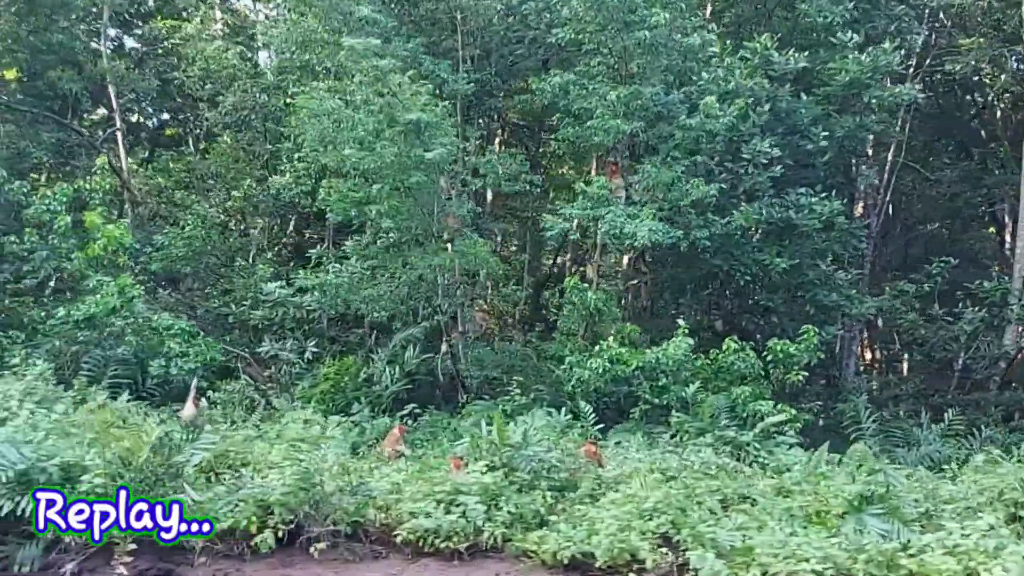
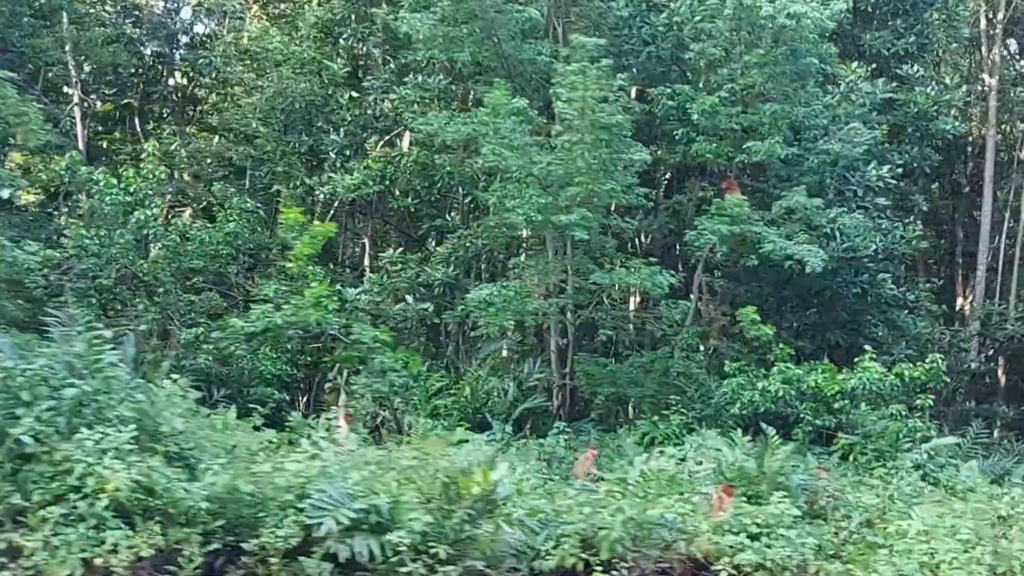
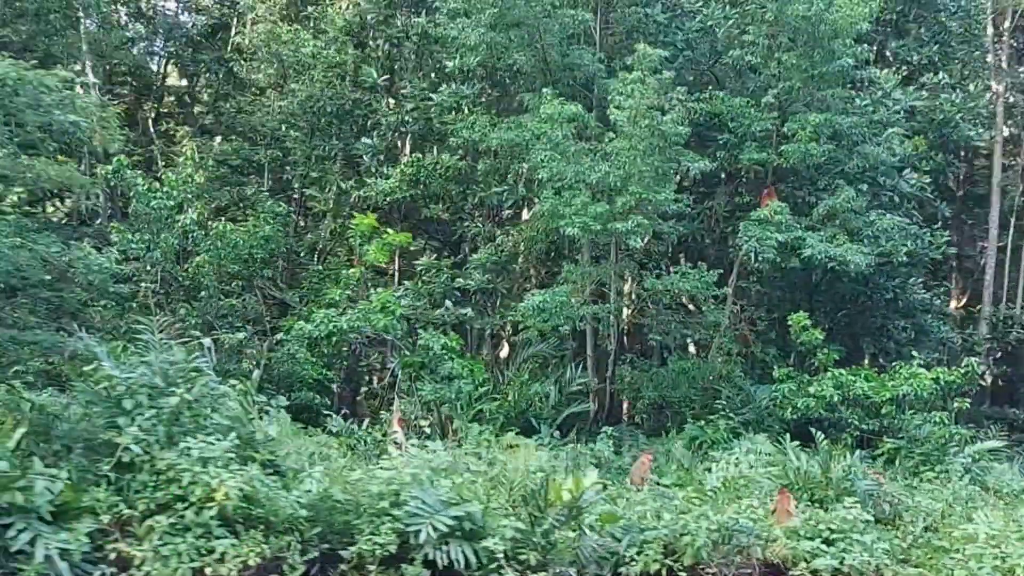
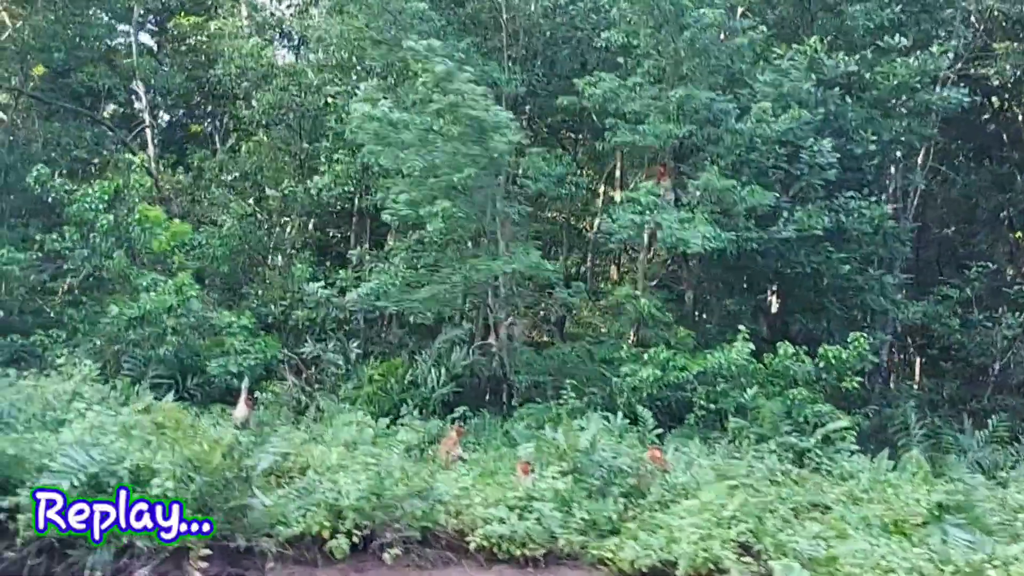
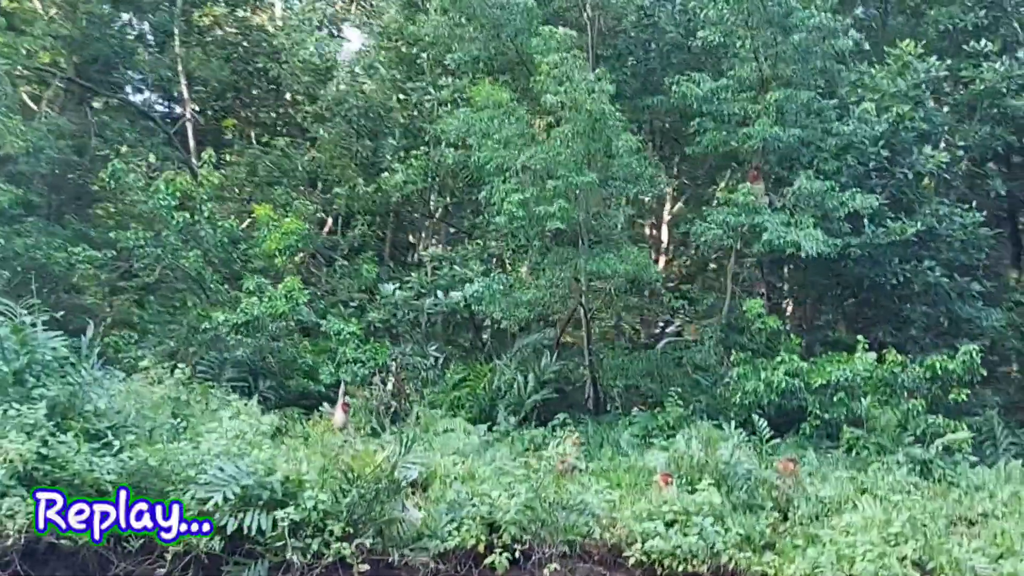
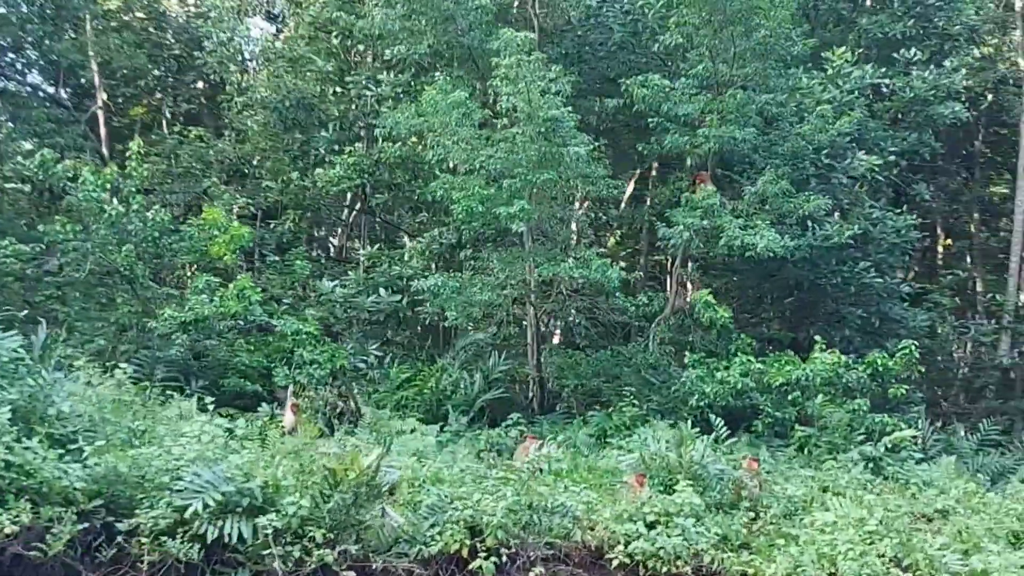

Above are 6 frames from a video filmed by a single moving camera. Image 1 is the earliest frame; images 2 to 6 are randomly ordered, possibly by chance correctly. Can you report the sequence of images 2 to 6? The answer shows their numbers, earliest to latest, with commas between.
4, 5, 6, 2, 3
